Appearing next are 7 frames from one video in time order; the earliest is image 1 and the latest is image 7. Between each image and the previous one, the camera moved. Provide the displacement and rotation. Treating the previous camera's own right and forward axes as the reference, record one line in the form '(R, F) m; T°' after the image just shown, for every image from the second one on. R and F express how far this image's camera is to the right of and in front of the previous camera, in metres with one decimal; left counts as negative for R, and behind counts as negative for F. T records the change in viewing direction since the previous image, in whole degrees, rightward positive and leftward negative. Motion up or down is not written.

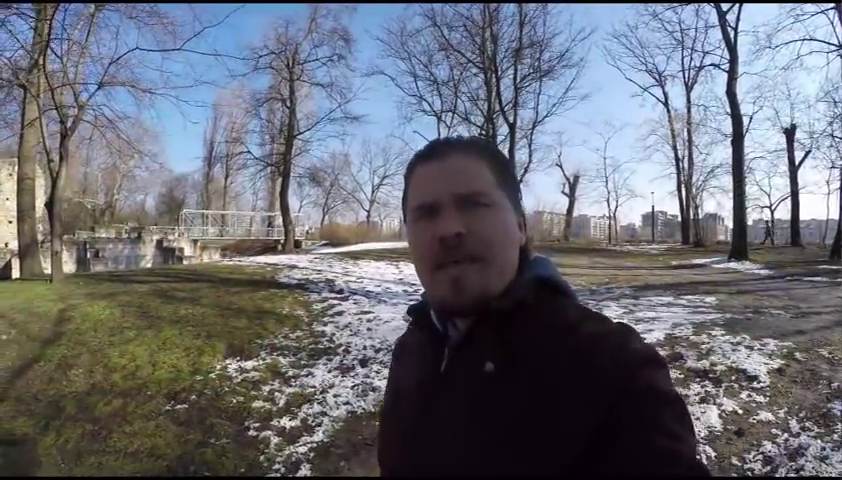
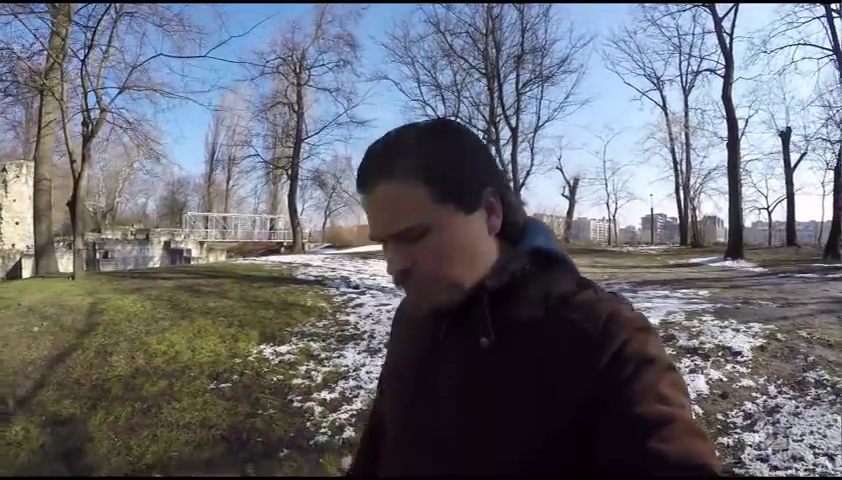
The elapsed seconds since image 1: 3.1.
(-0.2, -0.6) m; 0°
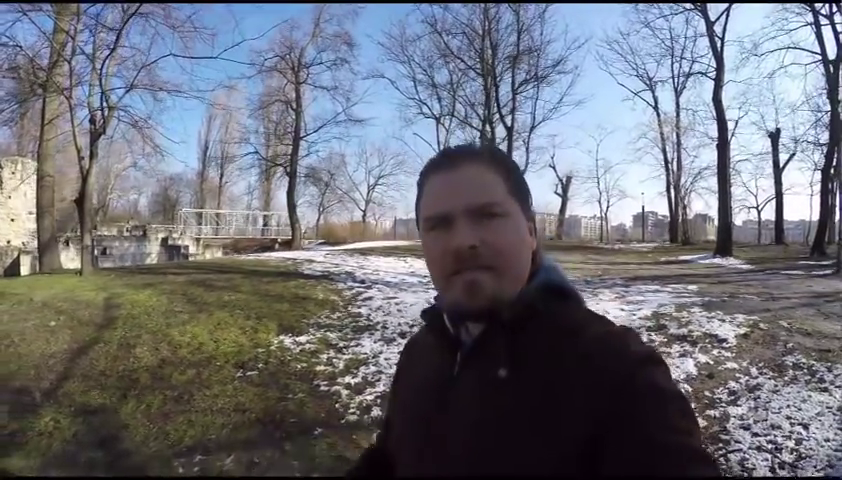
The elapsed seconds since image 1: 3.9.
(-0.2, -0.4) m; +1°
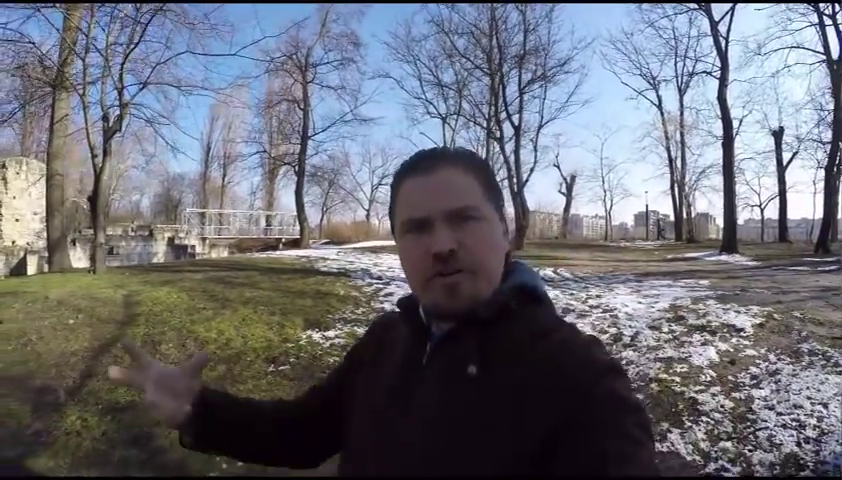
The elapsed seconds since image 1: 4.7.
(-0.2, -0.2) m; 0°
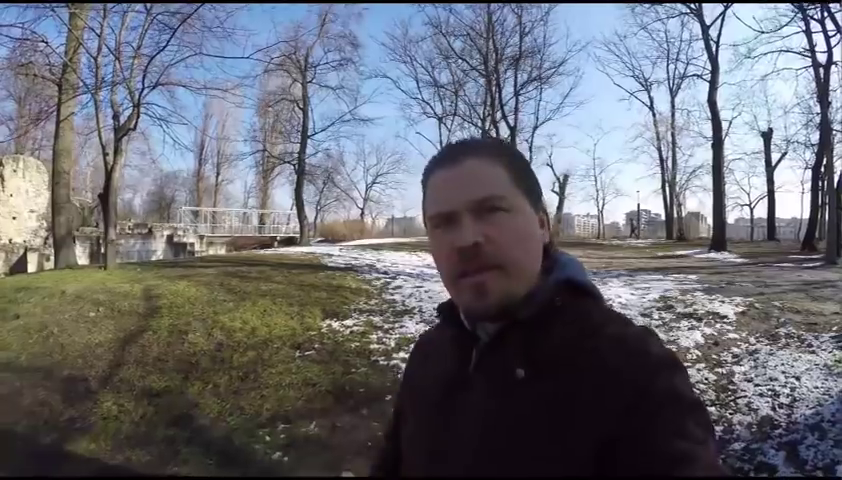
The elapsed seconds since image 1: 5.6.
(-0.2, -0.5) m; +1°
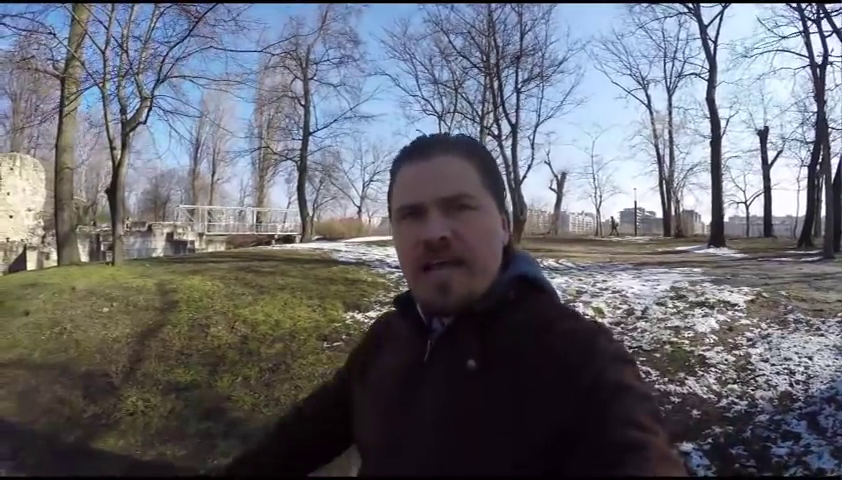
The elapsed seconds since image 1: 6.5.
(-0.3, -0.2) m; +1°
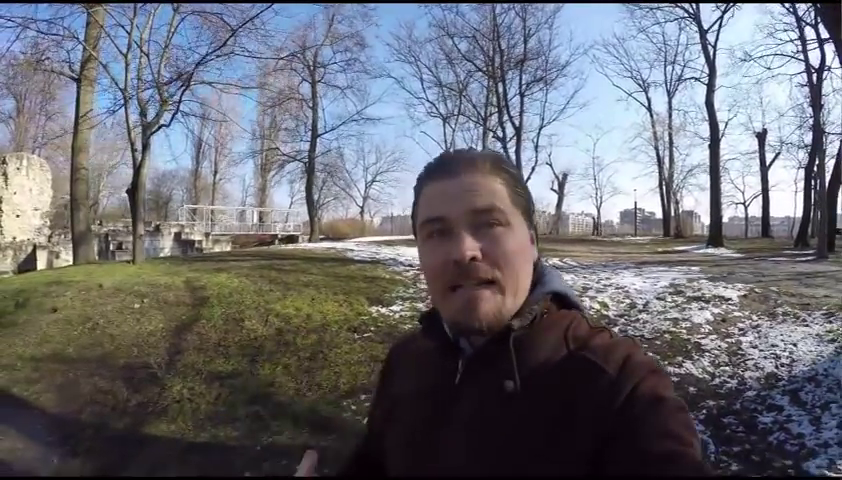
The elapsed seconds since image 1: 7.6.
(-0.2, -0.6) m; 0°
